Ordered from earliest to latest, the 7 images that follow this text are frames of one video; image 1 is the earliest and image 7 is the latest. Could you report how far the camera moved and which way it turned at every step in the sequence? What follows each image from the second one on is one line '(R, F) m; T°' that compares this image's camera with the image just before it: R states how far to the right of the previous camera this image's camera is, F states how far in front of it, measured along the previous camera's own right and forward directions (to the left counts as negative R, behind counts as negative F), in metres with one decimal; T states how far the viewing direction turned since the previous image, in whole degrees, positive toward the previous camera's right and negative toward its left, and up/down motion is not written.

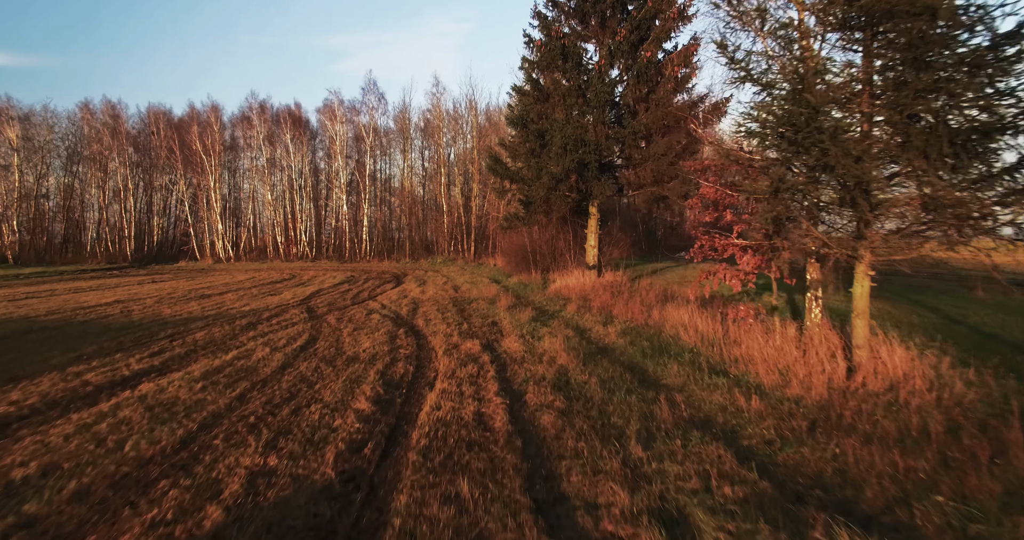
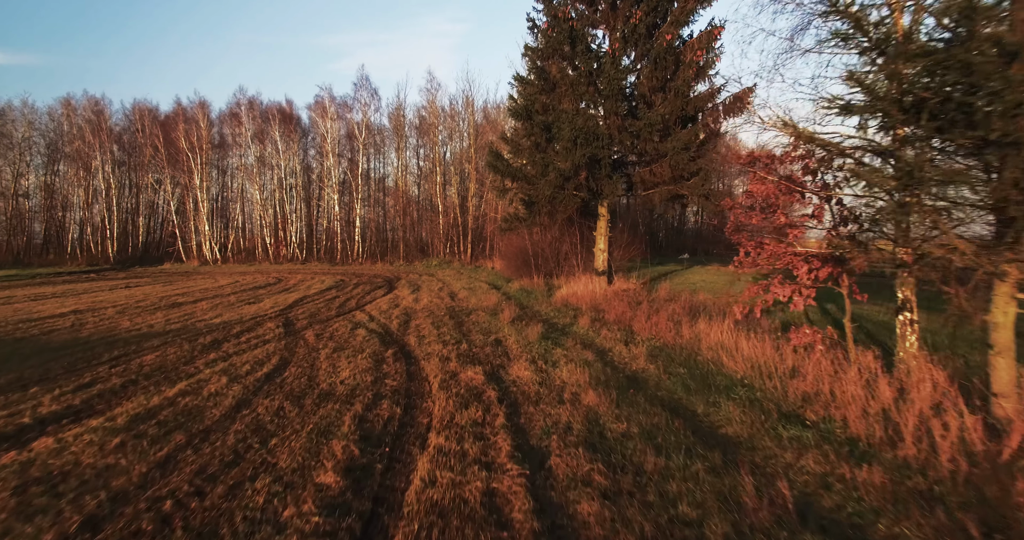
(-0.1, +1.3) m; 0°
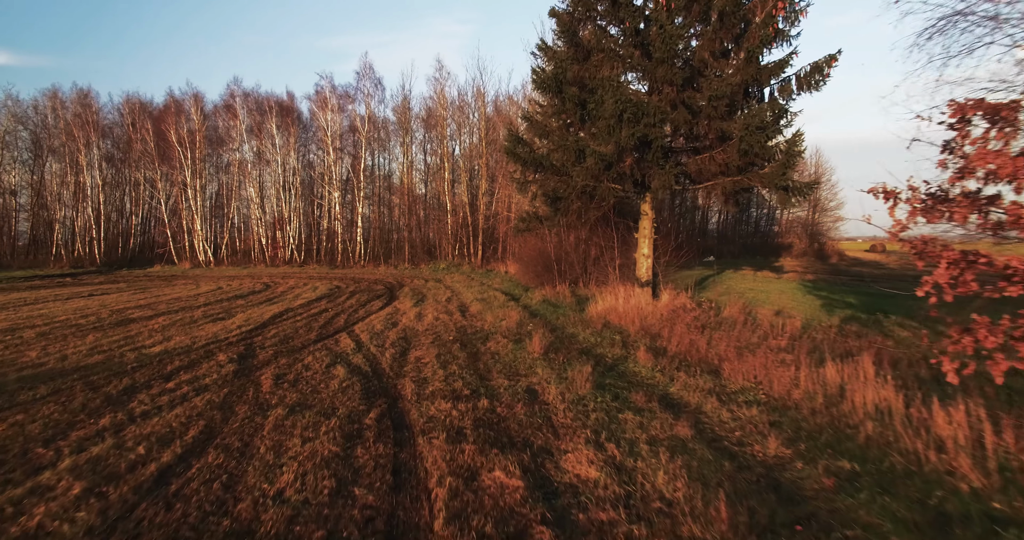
(-0.3, +2.5) m; -1°
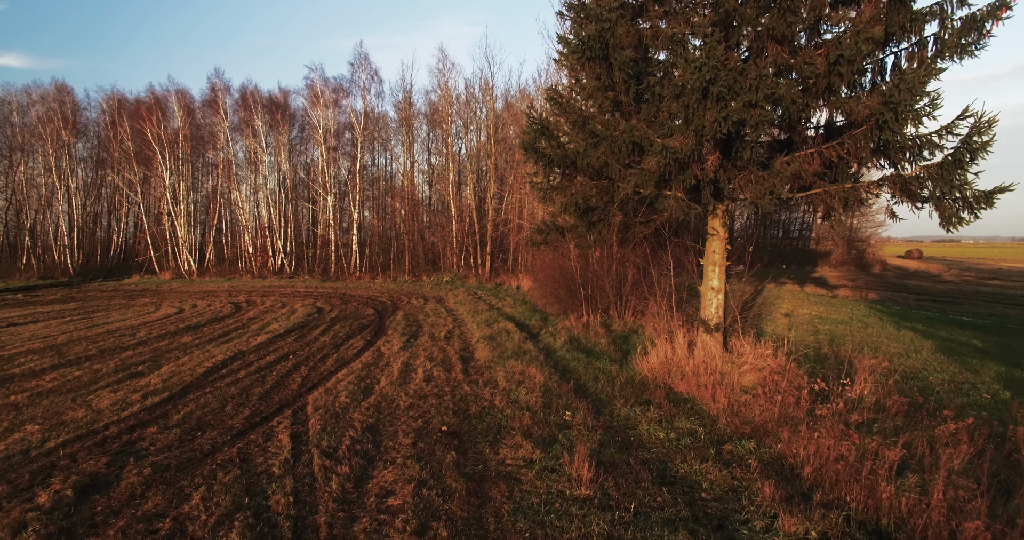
(-0.2, +3.1) m; -1°
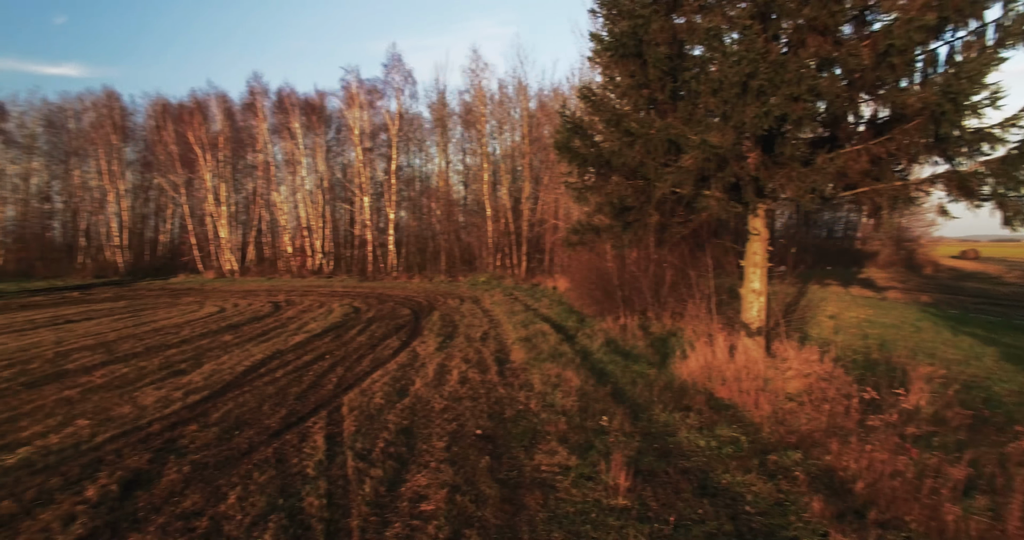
(0.0, +0.1) m; -3°
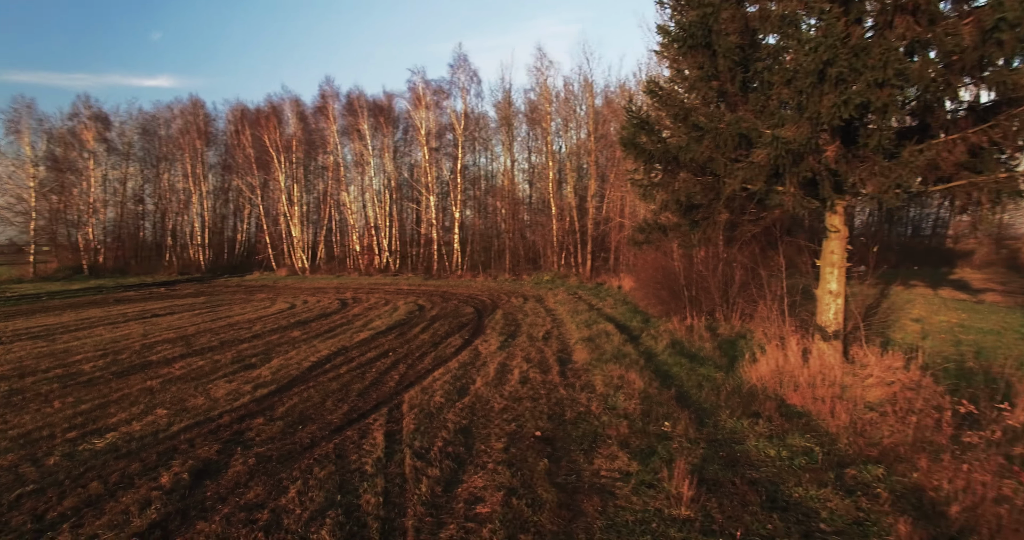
(0.0, +0.1) m; -6°
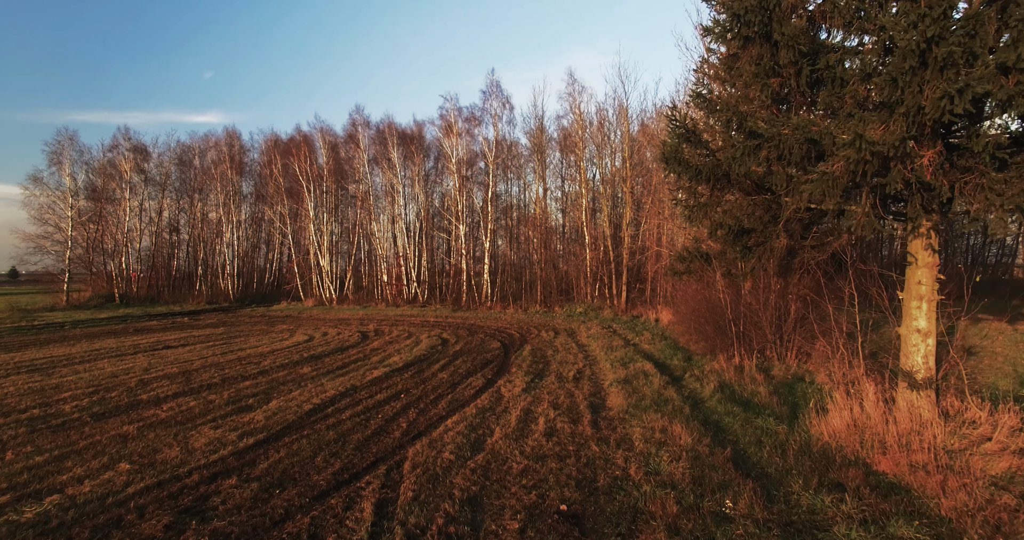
(+0.1, +1.1) m; -3°
